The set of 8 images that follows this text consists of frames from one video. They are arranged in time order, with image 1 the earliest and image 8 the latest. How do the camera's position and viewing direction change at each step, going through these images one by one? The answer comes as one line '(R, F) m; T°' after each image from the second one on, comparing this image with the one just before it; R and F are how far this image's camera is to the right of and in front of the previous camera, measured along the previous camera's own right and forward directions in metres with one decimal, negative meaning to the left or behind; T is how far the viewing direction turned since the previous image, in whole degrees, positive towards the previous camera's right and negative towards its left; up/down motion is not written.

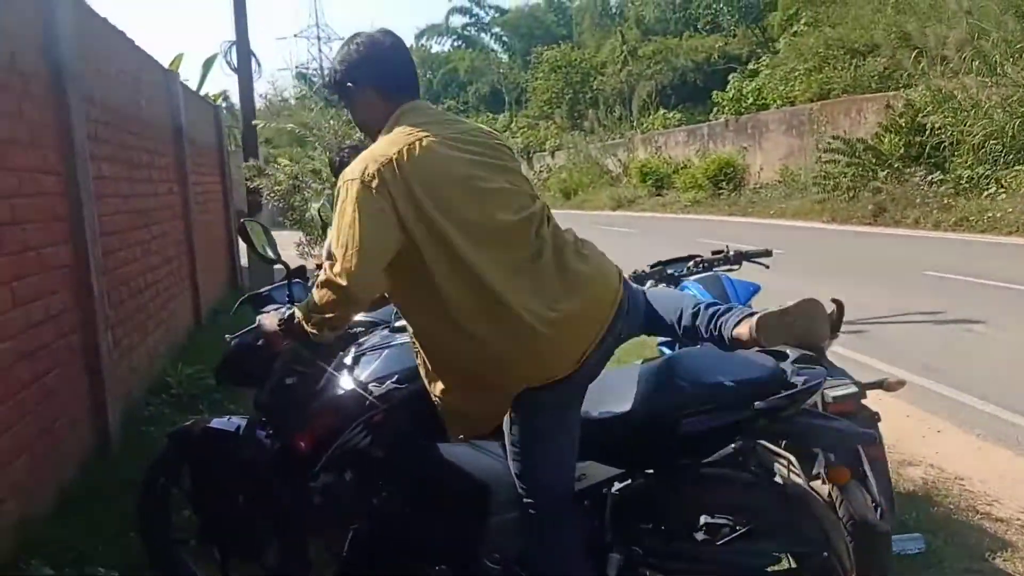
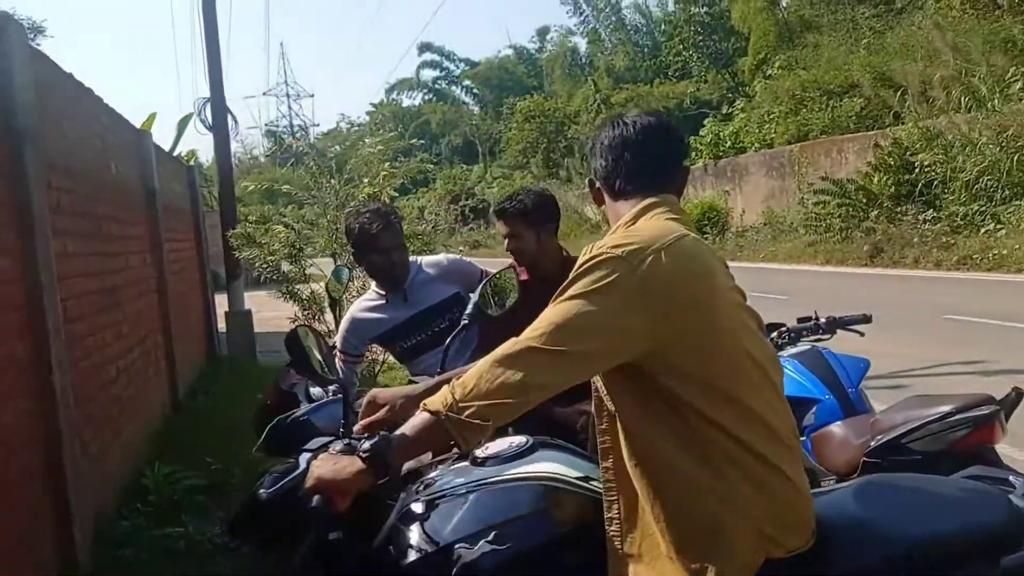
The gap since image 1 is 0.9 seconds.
(-0.3, +0.8) m; +2°
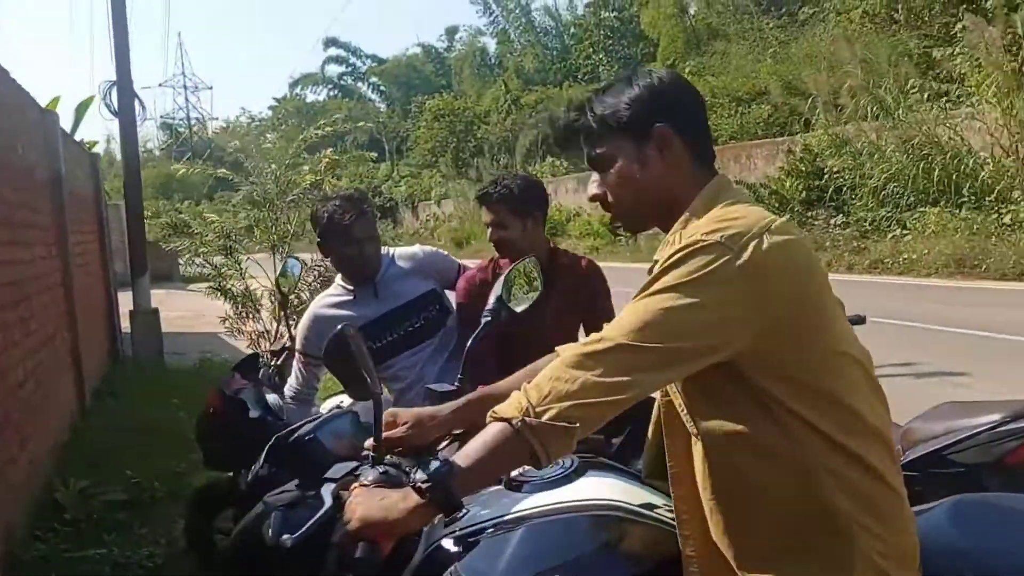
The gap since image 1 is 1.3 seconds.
(-0.3, +0.4) m; +5°
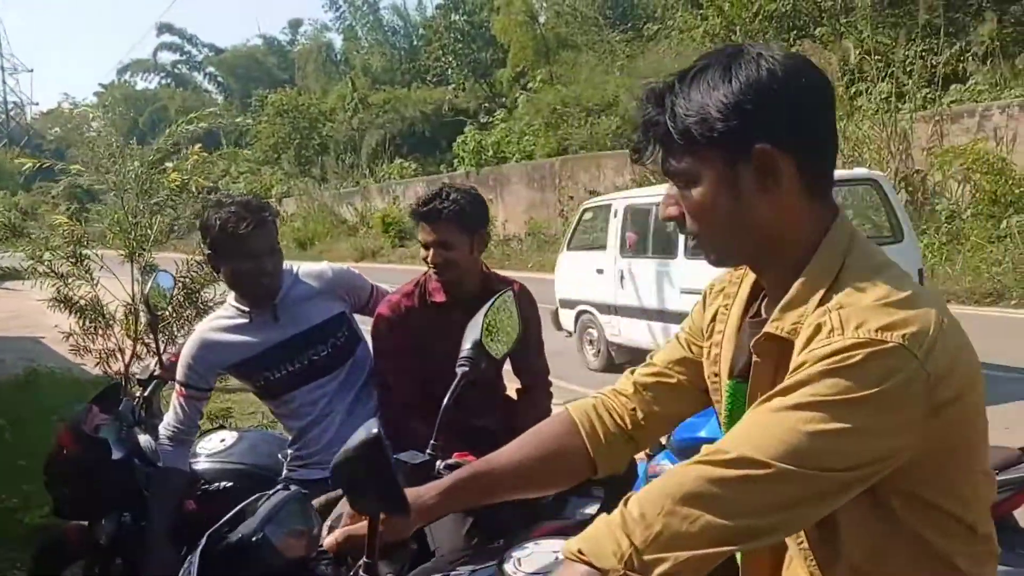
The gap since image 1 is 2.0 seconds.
(-0.3, +0.4) m; +9°
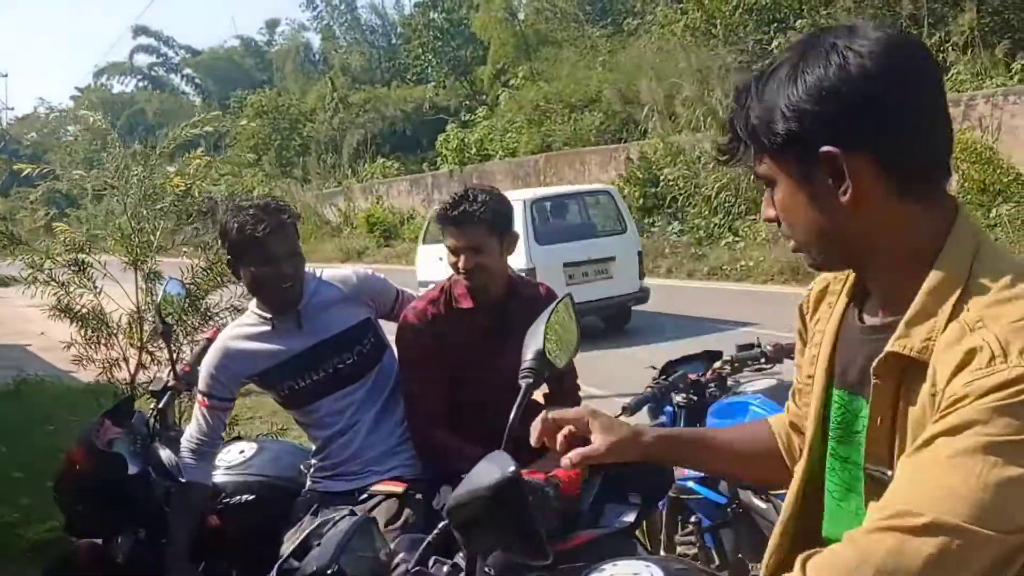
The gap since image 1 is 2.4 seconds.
(-0.1, +0.1) m; +1°
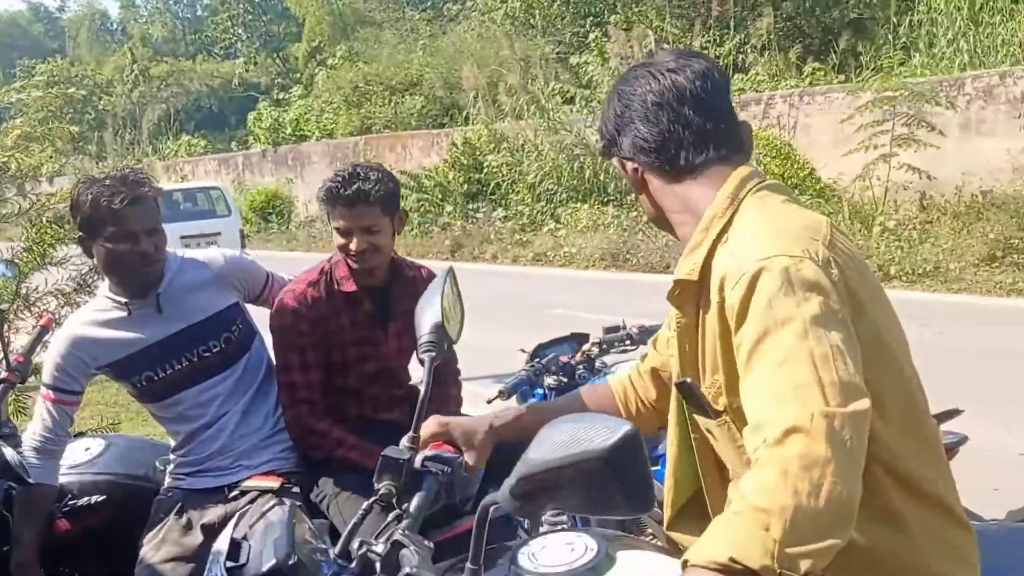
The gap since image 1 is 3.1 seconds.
(-0.2, +0.1) m; +10°
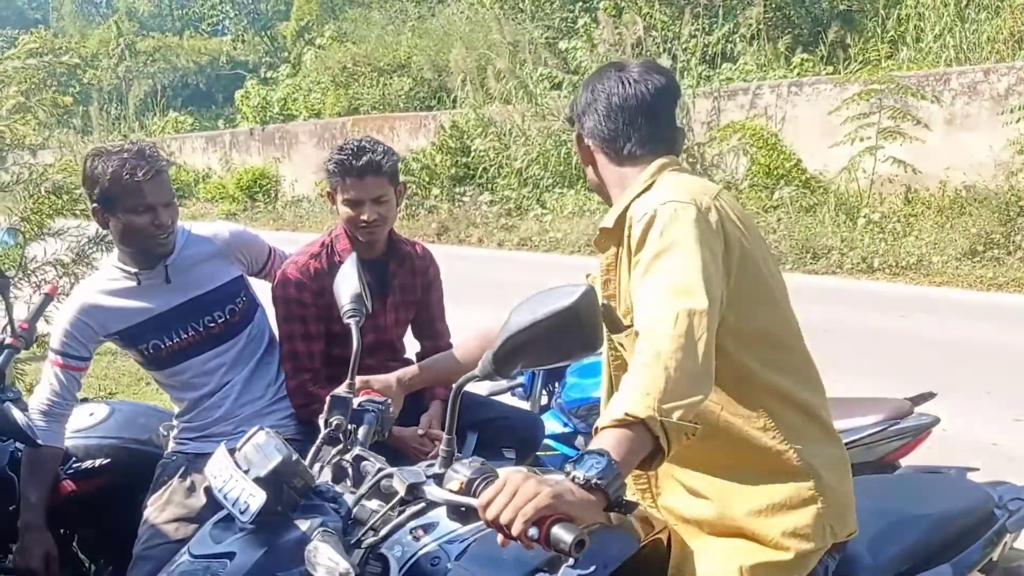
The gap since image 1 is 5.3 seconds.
(0.0, -0.1) m; +1°
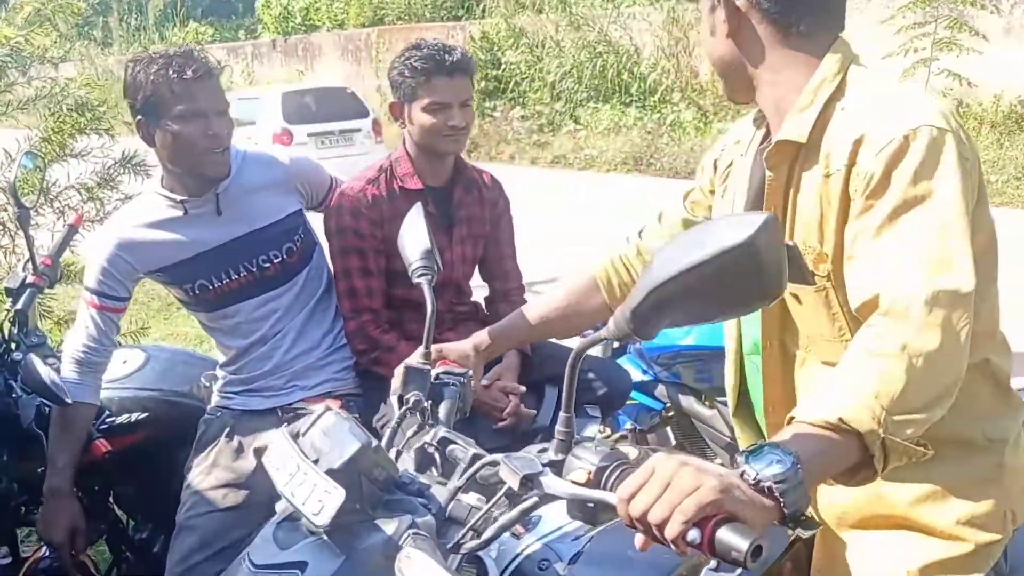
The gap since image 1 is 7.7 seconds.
(-0.2, +0.4) m; -1°
